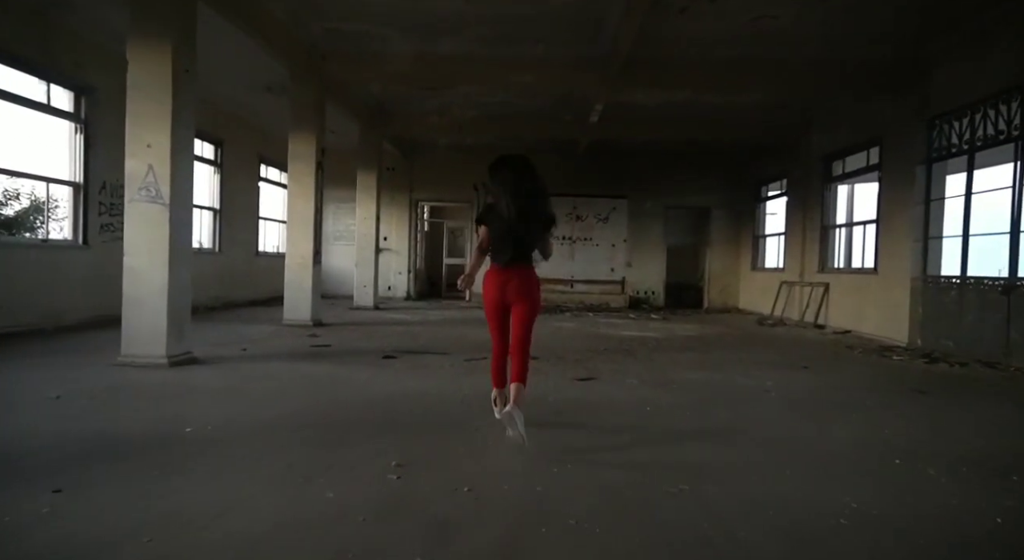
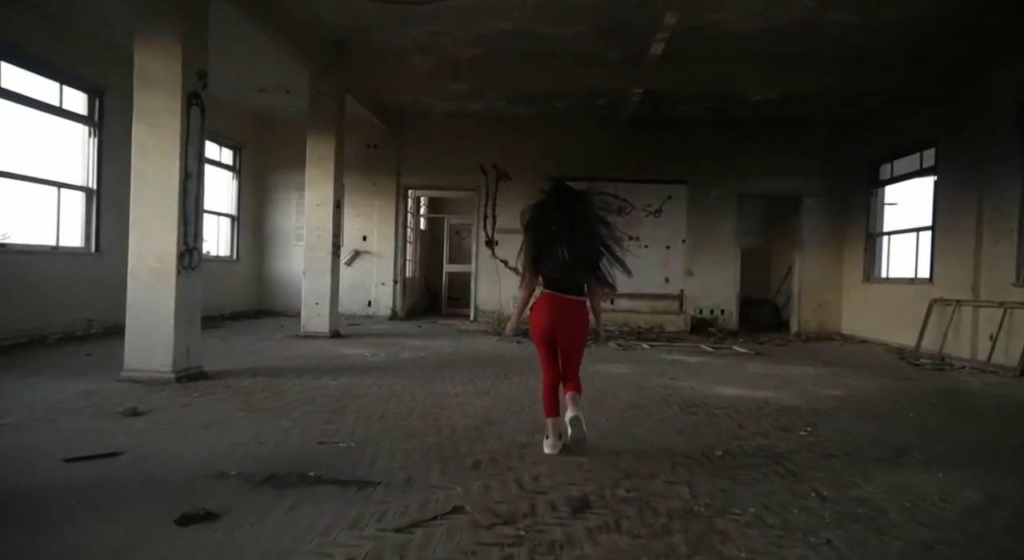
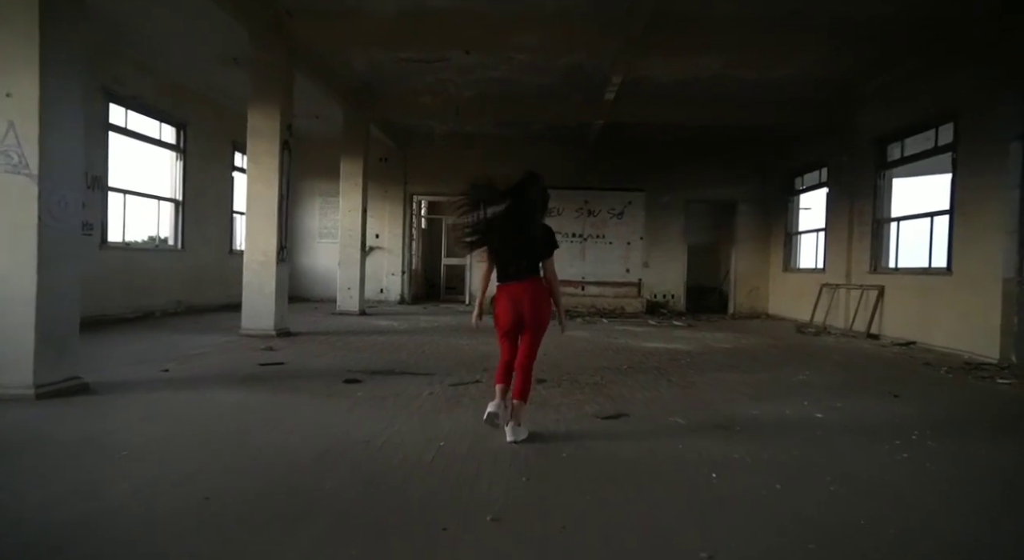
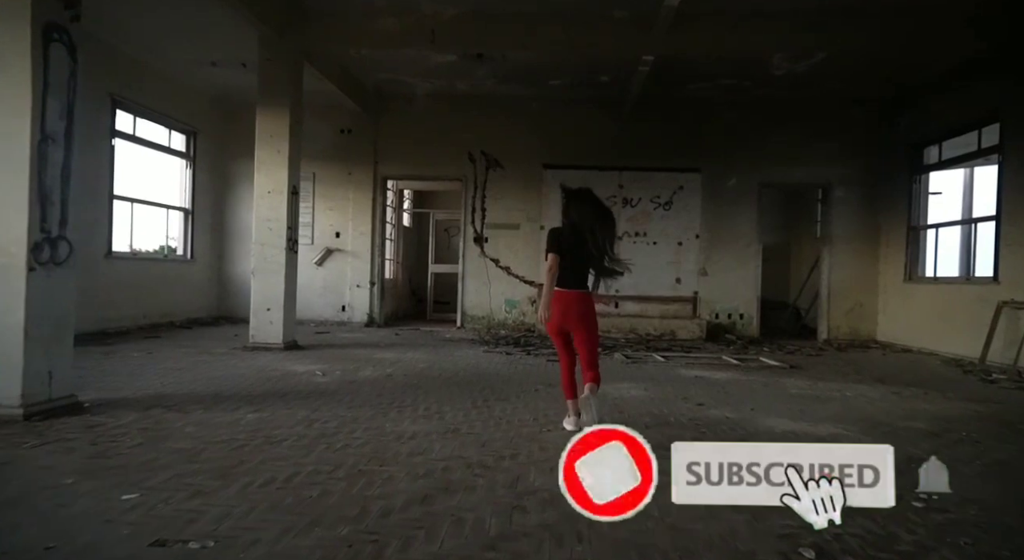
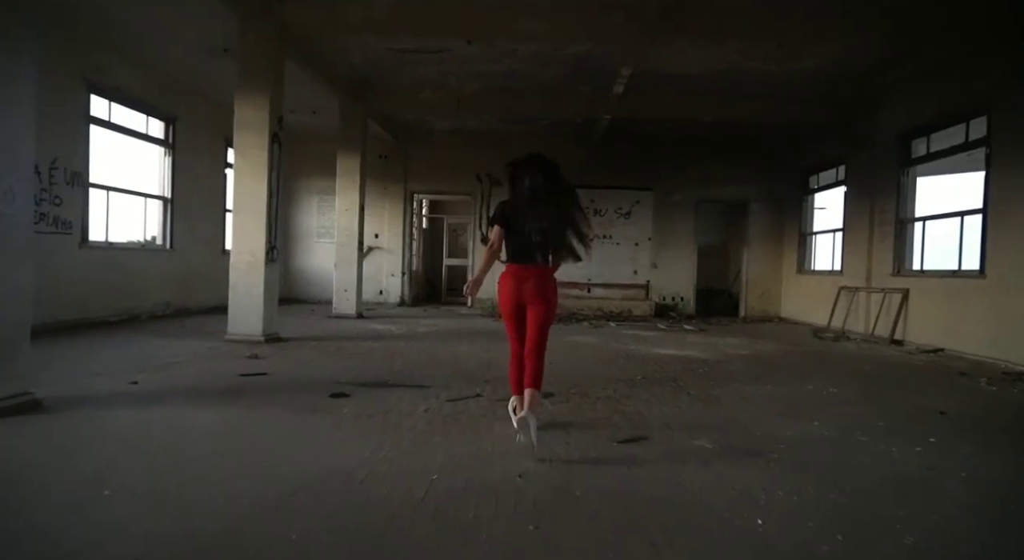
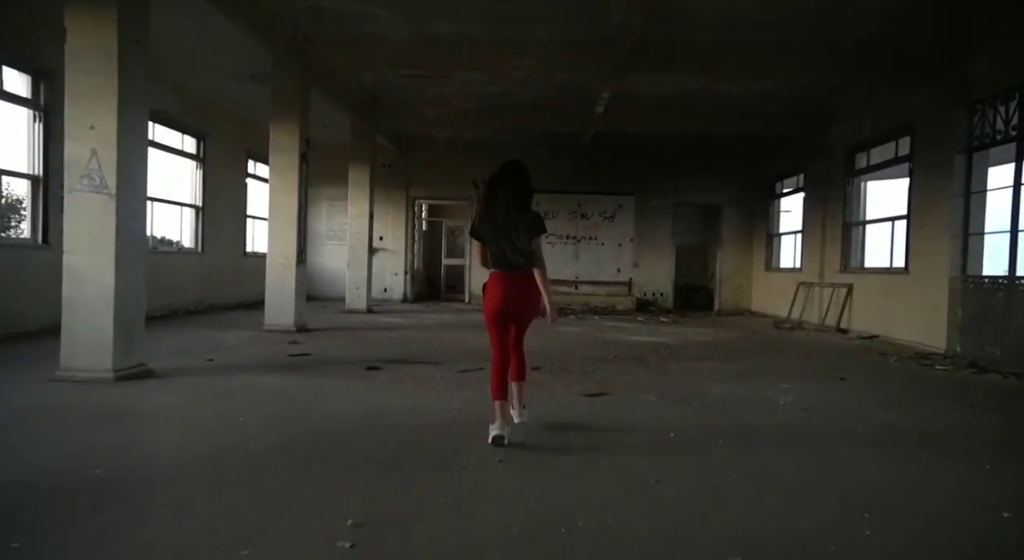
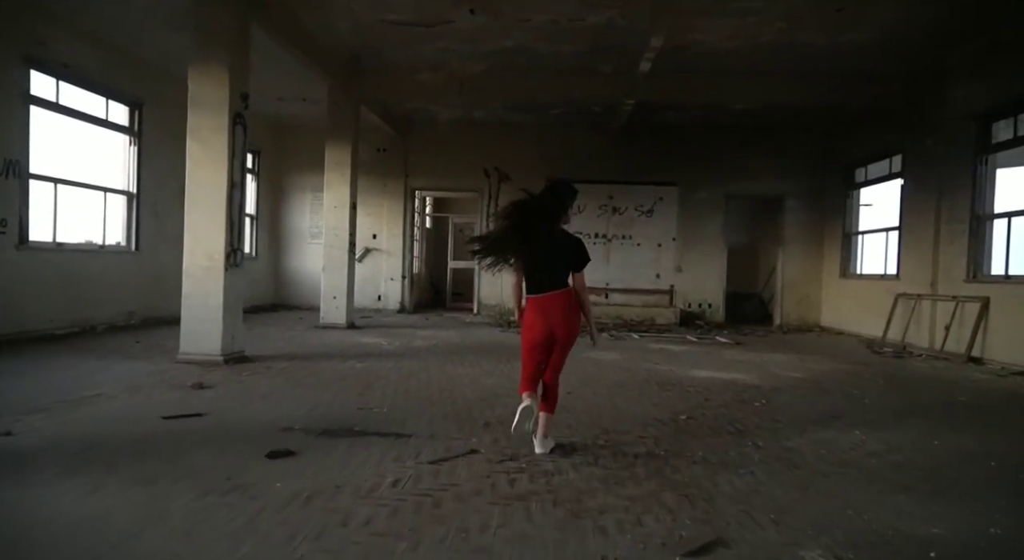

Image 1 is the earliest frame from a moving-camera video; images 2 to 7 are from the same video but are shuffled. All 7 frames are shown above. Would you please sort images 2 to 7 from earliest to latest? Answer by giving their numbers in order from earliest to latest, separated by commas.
6, 3, 5, 7, 2, 4
